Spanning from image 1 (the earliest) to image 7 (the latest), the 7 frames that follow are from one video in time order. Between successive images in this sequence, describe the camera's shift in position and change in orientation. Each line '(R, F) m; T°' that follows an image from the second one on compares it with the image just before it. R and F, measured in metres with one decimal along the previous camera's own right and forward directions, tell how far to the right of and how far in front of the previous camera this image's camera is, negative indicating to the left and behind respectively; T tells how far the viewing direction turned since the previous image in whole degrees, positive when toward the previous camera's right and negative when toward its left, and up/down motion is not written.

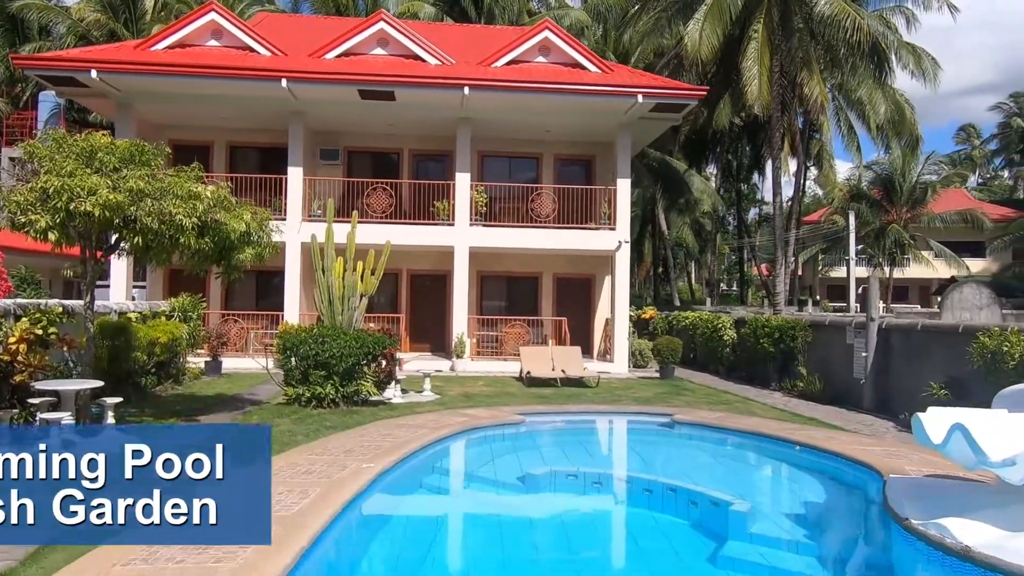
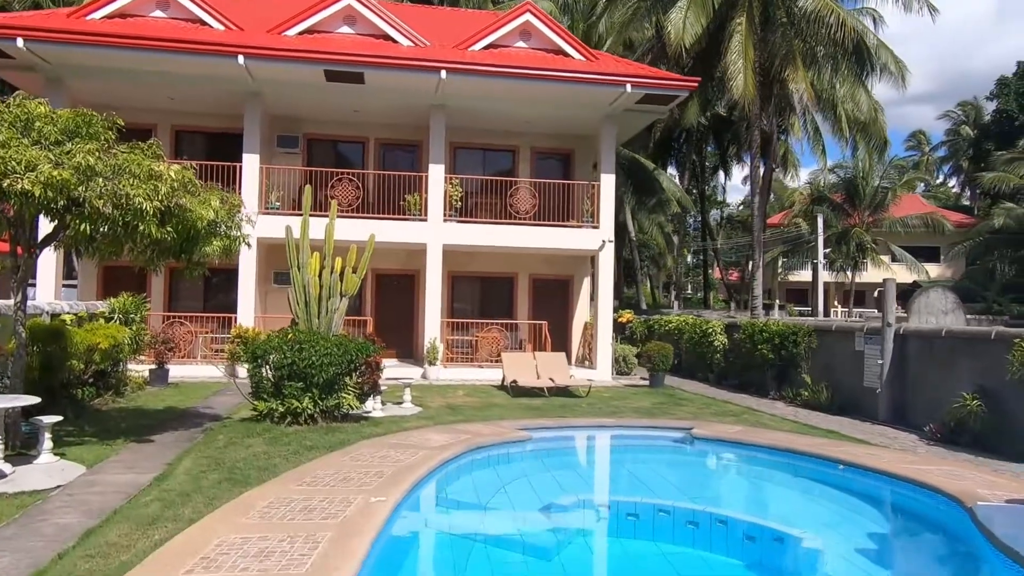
(-0.9, +1.2) m; +5°
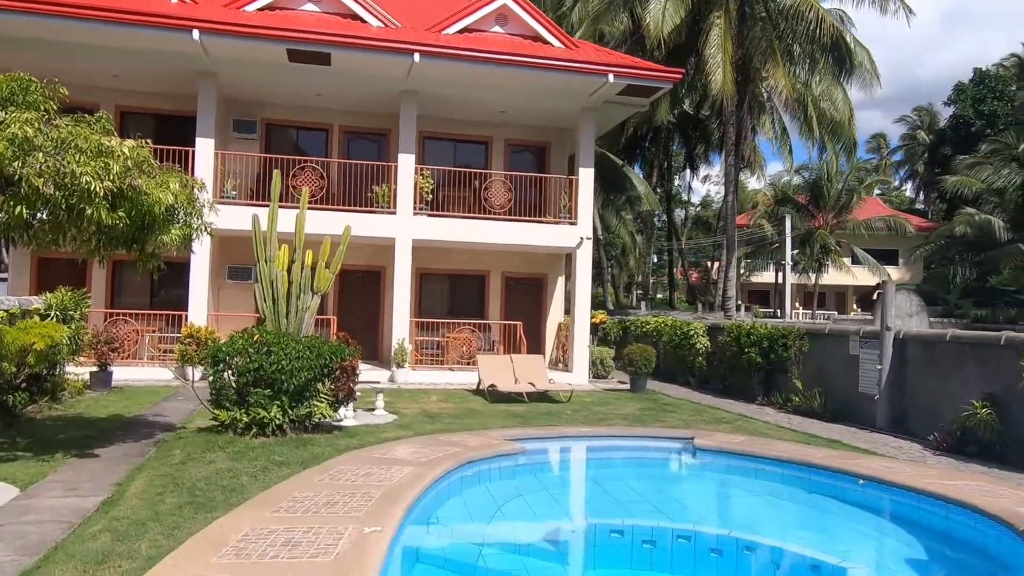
(-0.5, +0.9) m; +4°
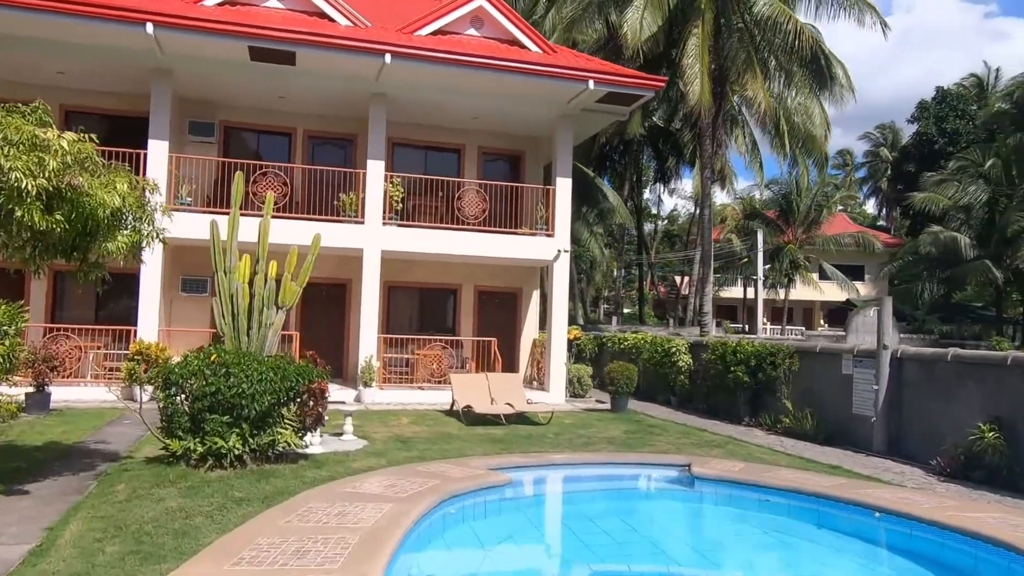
(-0.3, +0.7) m; +3°
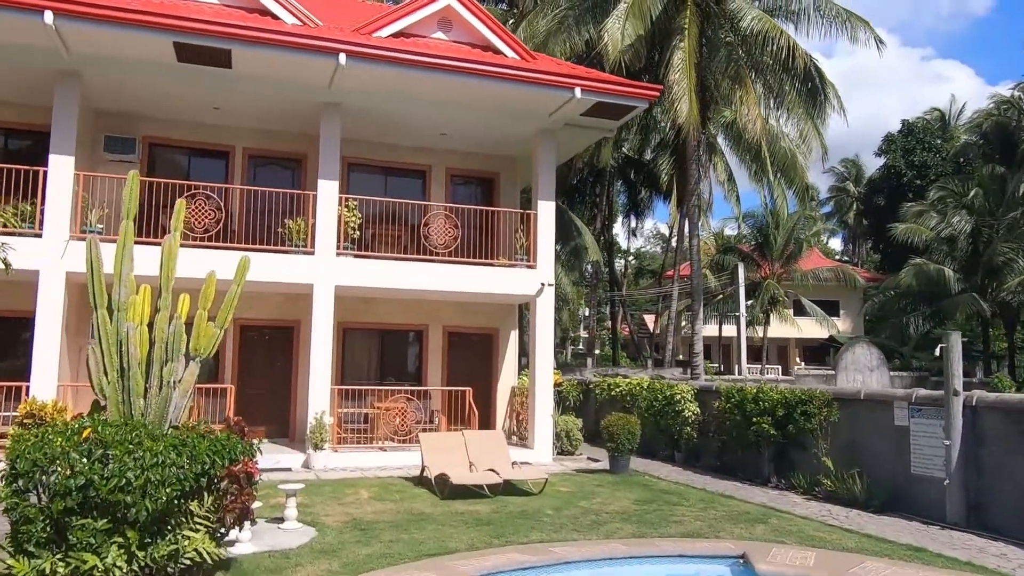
(-0.4, +2.2) m; +3°
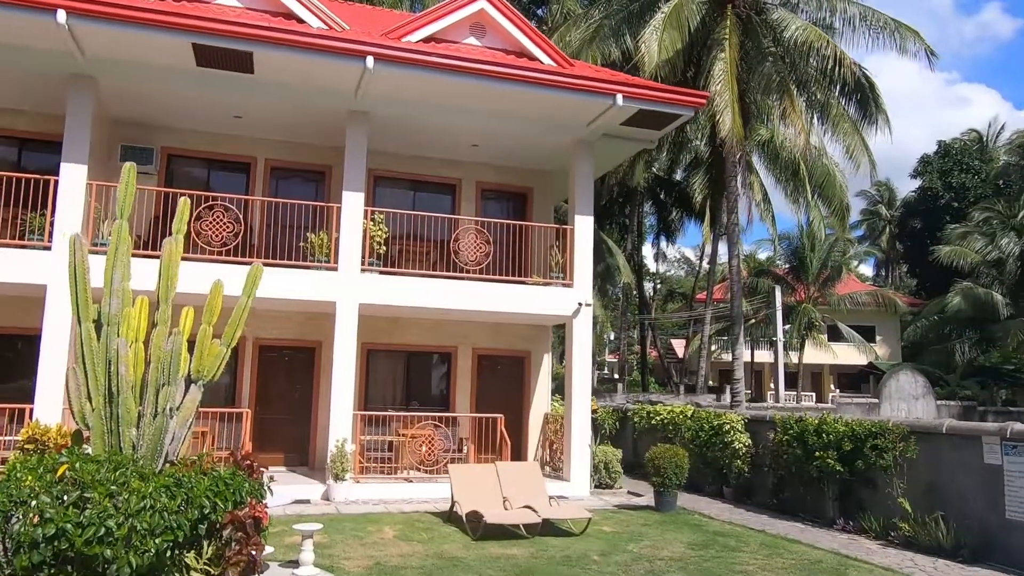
(-0.2, +0.9) m; -2°
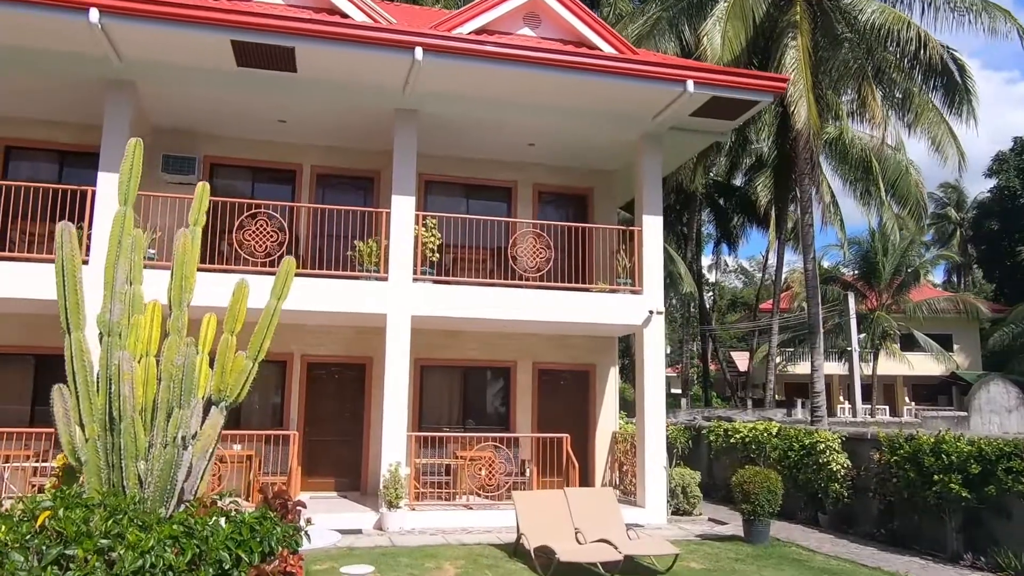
(-0.2, +1.0) m; -4°
